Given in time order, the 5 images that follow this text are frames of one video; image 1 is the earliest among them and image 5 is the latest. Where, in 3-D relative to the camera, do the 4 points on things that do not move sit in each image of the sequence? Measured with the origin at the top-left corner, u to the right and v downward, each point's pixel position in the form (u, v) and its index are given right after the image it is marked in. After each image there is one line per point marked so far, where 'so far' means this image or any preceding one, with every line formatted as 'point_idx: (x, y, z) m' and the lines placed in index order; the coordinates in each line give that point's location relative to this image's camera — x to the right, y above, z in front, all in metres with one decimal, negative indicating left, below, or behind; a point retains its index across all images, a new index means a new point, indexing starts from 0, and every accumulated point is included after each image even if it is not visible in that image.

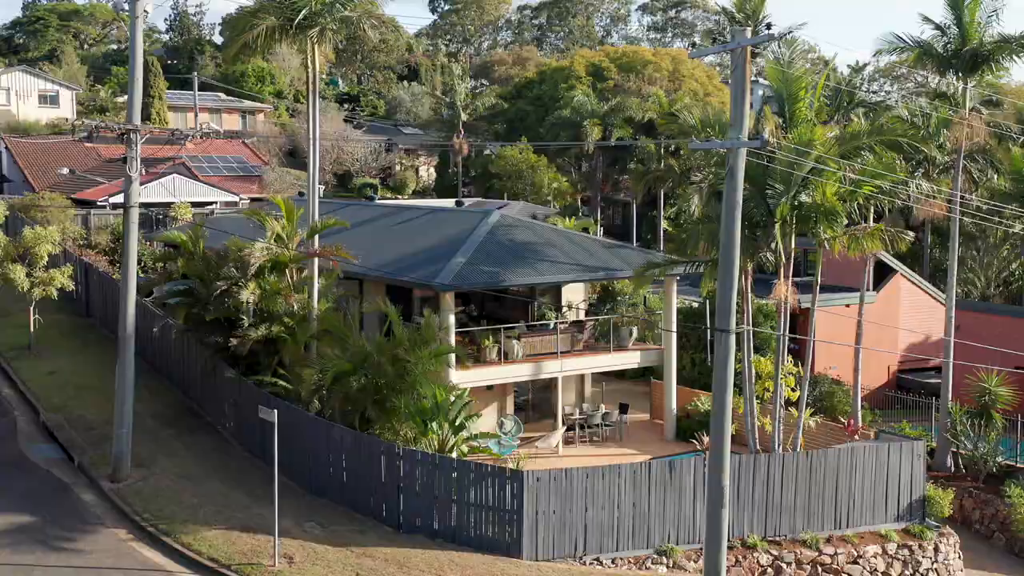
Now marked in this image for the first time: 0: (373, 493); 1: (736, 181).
0: (-3.3, -4.9, +19.9) m
1: (+4.4, +2.1, +16.3) m
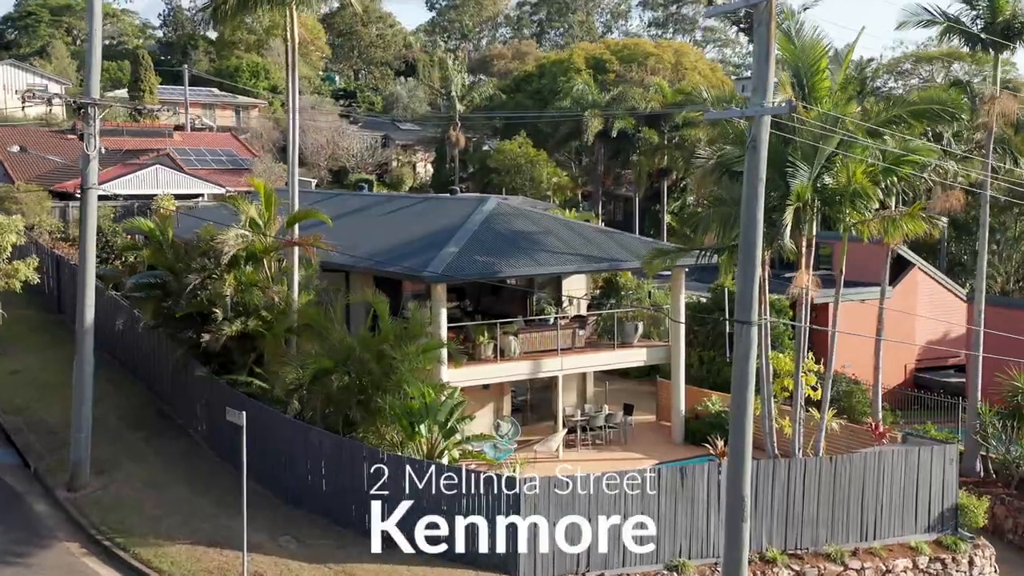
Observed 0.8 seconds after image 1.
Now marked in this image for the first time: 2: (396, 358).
0: (-3.4, -4.7, +18.0) m
1: (+4.3, +2.3, +14.5) m
2: (-2.7, -1.6, +19.4) m
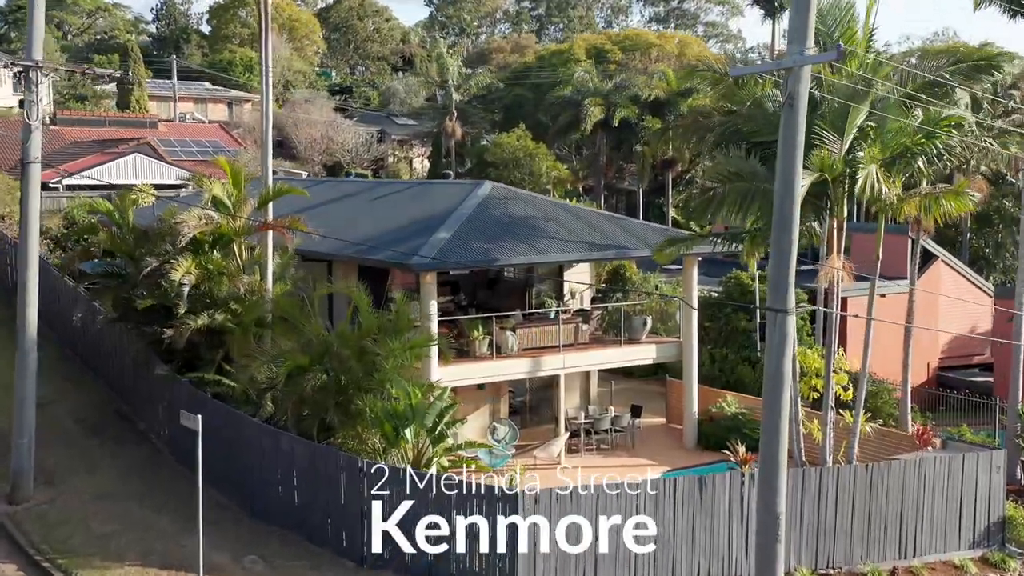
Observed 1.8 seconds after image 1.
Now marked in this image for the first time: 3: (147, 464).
0: (-3.5, -4.4, +15.9) m
1: (+4.2, +2.6, +12.4) m
2: (-2.8, -1.4, +17.2) m
3: (-8.3, -4.0, +18.9) m
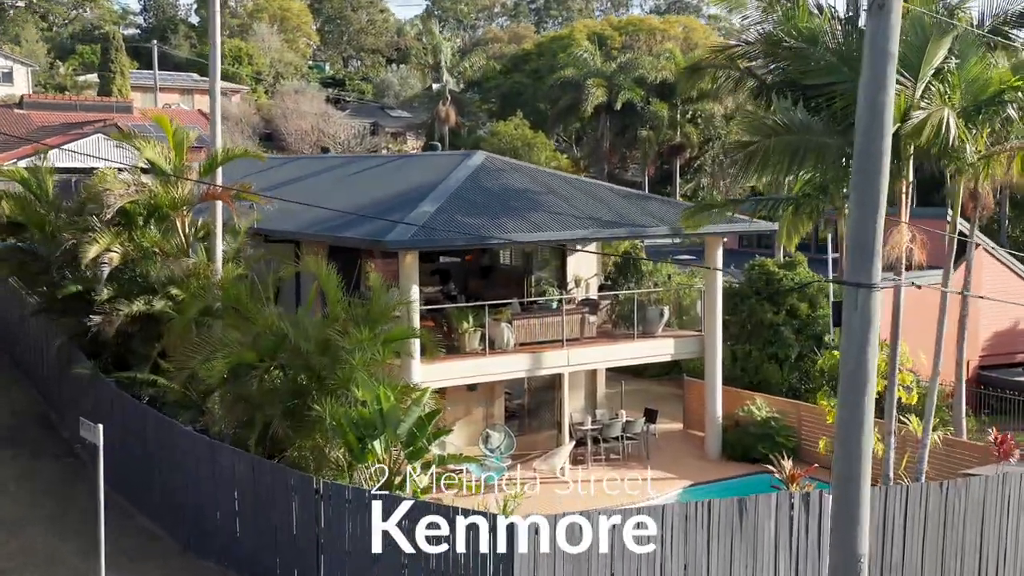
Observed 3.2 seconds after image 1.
0: (-3.6, -4.0, +12.7) m
1: (+4.2, +3.0, +9.2) m
2: (-2.9, -1.0, +14.0) m
3: (-8.4, -3.6, +15.7) m
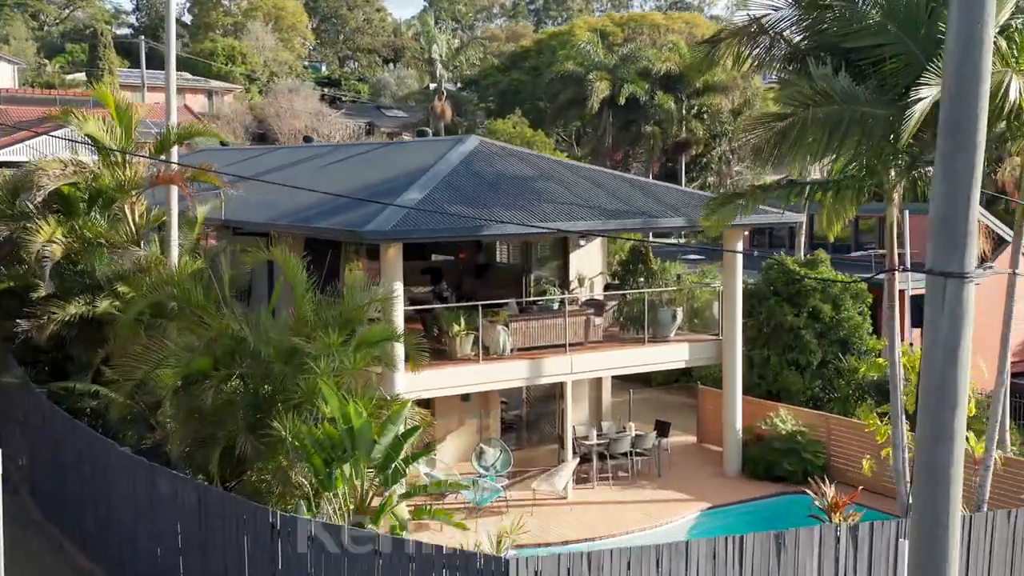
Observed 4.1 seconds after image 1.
0: (-3.6, -4.0, +10.6) m
1: (+4.1, +3.1, +7.1) m
2: (-2.9, -0.9, +11.9) m
3: (-8.5, -3.6, +13.6) m
